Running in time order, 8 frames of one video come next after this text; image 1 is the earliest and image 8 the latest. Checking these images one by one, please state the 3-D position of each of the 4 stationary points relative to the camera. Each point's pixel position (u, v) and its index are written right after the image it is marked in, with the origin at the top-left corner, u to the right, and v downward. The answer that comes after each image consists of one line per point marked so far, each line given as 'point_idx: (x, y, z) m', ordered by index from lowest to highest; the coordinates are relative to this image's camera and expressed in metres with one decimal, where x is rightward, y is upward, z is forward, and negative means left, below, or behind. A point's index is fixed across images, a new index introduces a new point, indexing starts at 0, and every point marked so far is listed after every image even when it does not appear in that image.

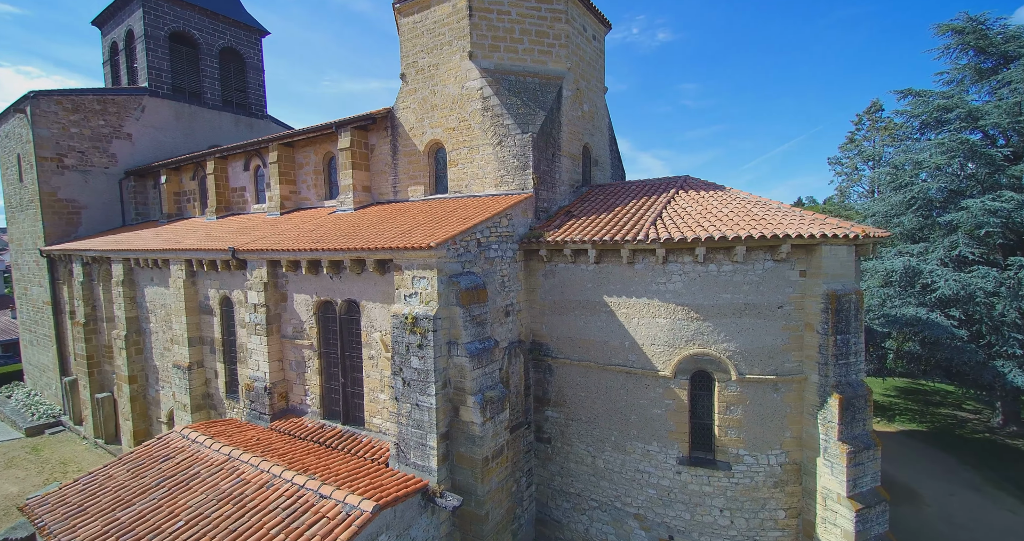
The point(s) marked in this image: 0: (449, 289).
0: (-1.1, -0.3, +8.5) m
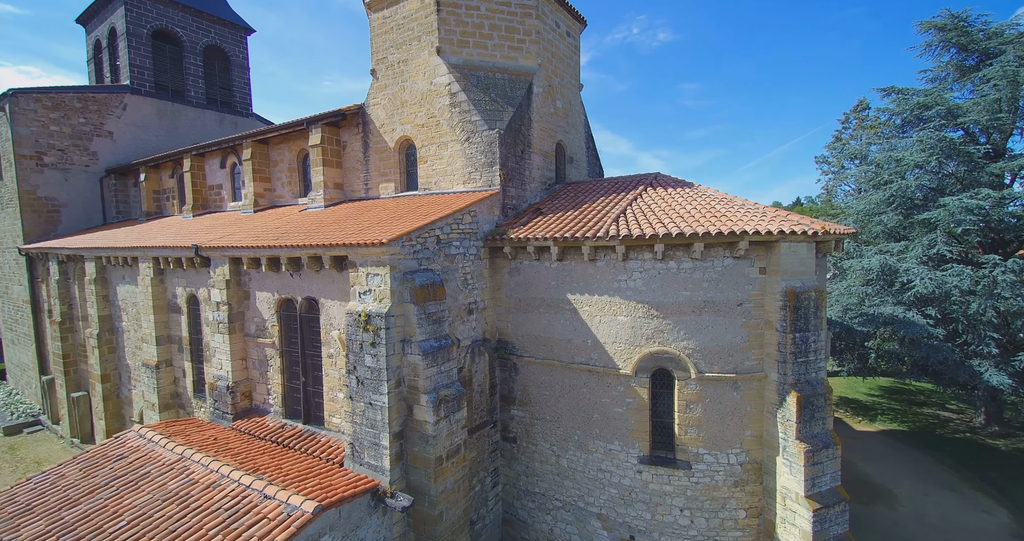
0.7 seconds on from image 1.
0: (-1.8, -0.3, +8.4) m
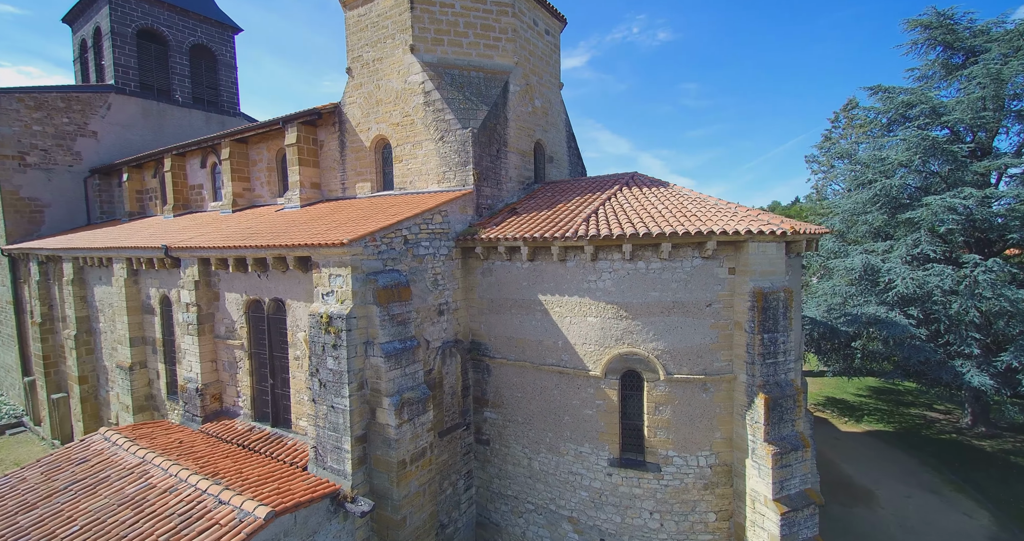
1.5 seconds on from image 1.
0: (-2.4, -0.3, +8.3) m
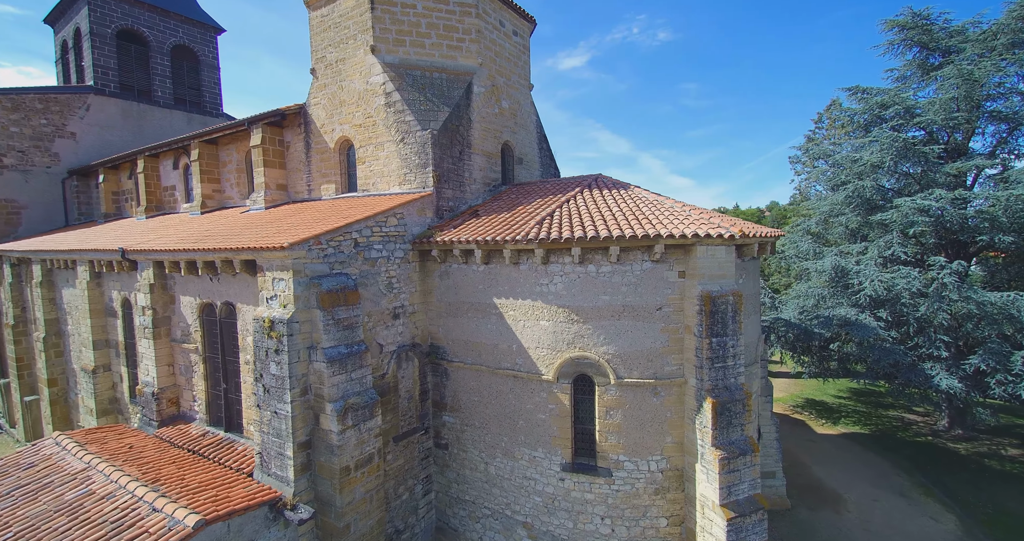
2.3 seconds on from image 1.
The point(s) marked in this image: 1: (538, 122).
0: (-3.3, -0.3, +8.2) m
1: (+0.8, +4.4, +15.2) m
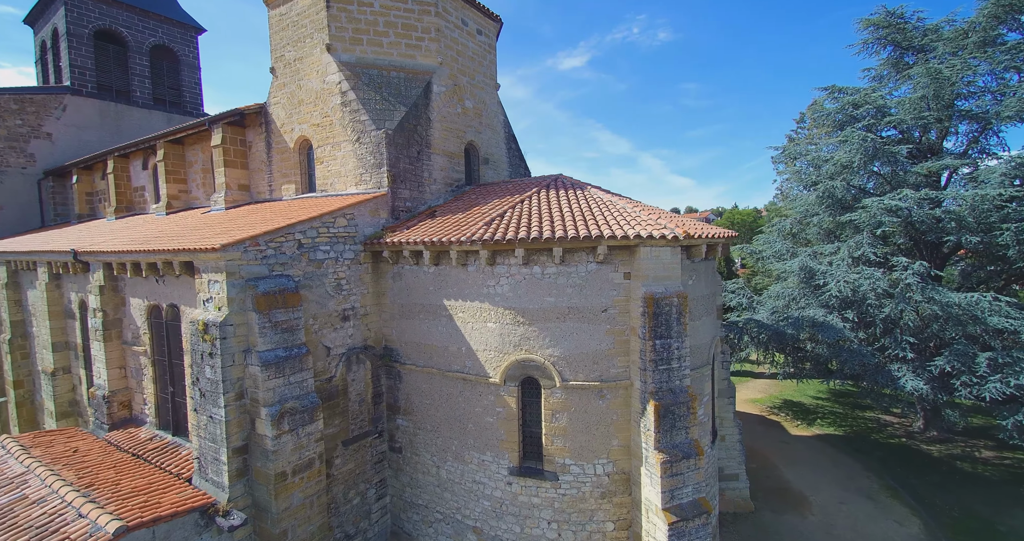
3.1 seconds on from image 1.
0: (-4.2, -0.4, +8.0) m
1: (-0.2, +4.4, +15.0) m
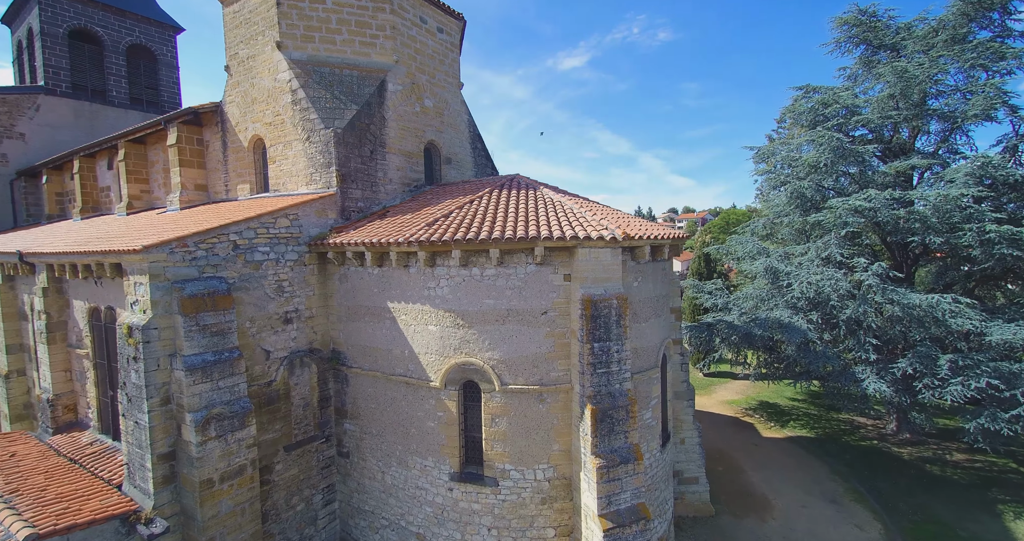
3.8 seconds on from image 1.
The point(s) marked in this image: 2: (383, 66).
0: (-5.2, -0.4, +7.9) m
1: (-1.2, +4.4, +14.9) m
2: (-3.1, +4.8, +12.0) m
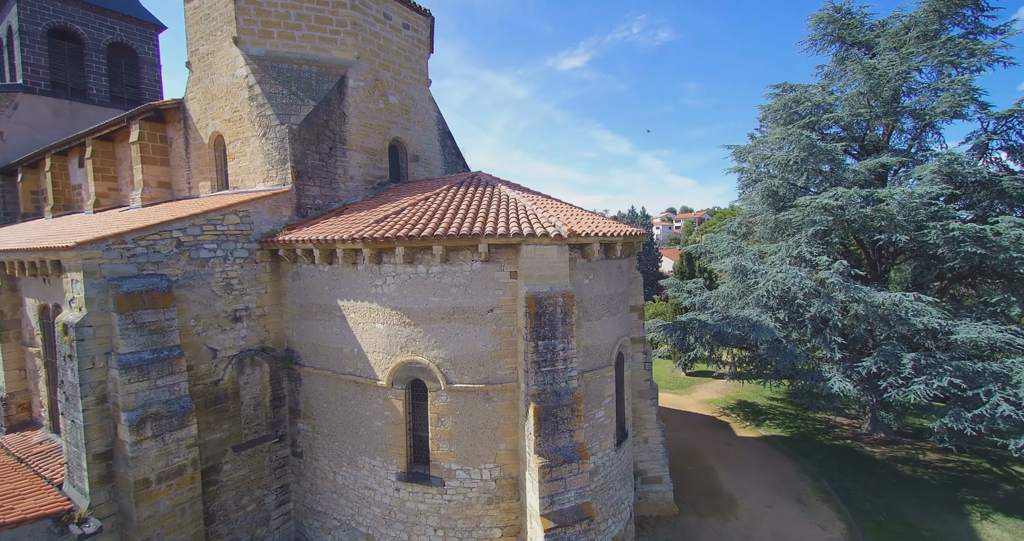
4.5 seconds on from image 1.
0: (-6.1, -0.3, +7.8) m
1: (-2.1, +4.4, +14.8) m
2: (-3.9, +4.9, +11.9) m
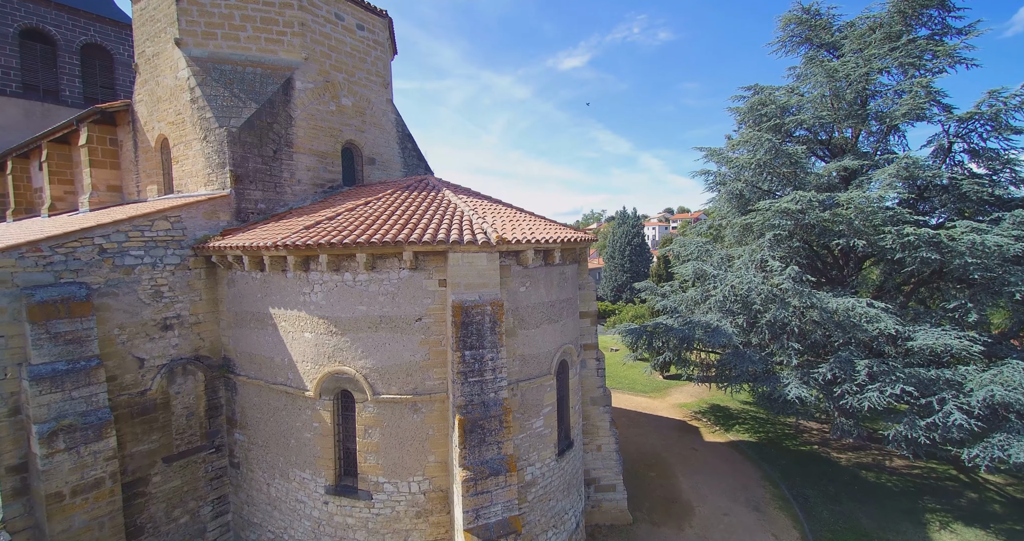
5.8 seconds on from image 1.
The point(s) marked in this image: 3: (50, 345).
0: (-7.3, -0.5, +7.6) m
1: (-3.2, +4.3, +14.6) m
2: (-5.1, +4.8, +11.7) m
3: (-6.9, -1.1, +7.6) m
